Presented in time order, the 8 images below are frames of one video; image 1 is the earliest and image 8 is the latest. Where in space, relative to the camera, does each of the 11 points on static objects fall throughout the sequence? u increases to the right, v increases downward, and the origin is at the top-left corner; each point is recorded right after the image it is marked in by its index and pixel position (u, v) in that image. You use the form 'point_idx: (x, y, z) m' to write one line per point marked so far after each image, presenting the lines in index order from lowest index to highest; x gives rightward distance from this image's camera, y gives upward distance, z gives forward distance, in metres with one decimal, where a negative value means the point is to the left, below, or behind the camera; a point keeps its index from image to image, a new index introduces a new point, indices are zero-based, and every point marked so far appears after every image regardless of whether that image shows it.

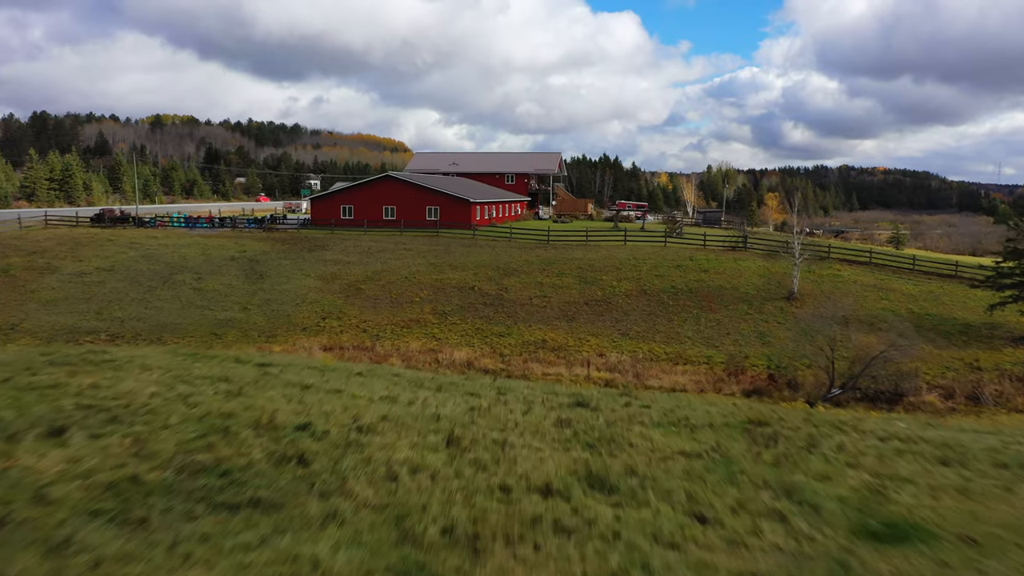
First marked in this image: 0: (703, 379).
0: (+3.4, -1.6, +19.6) m
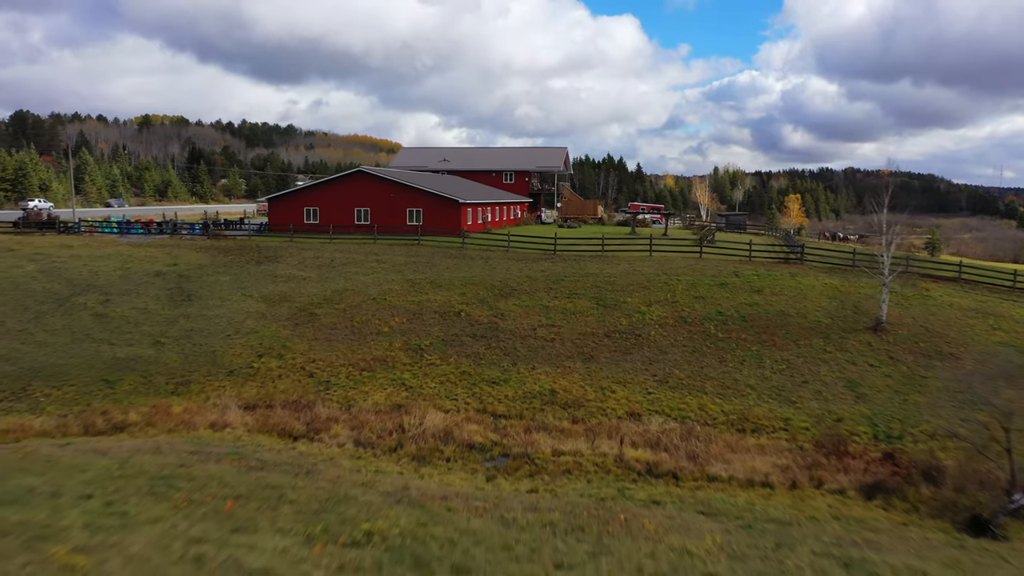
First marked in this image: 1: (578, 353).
0: (+3.3, -2.1, +13.3) m
1: (+1.1, -1.1, +18.8) m
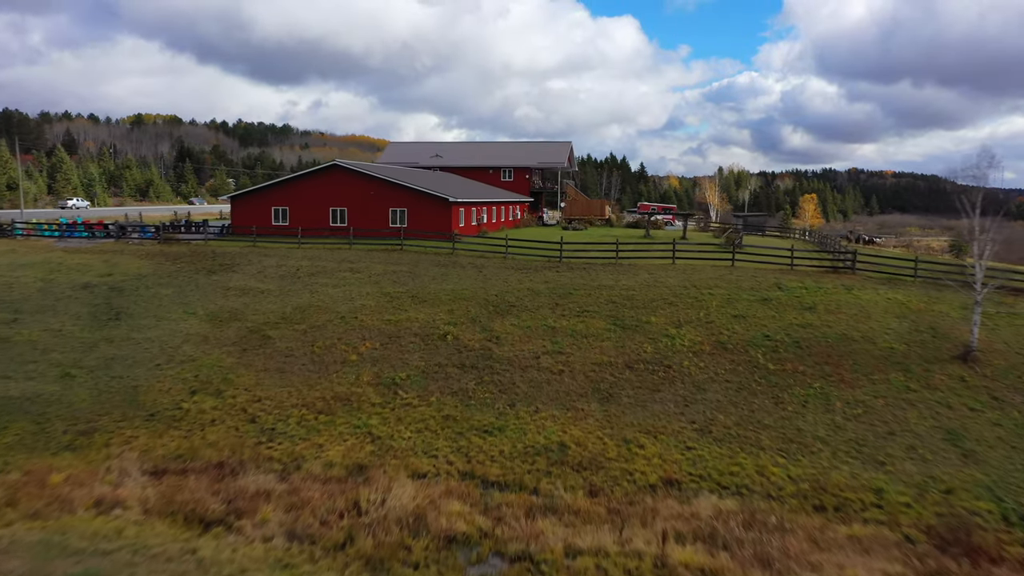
0: (+3.3, -2.3, +9.3) m
1: (+1.1, -1.4, +14.9) m
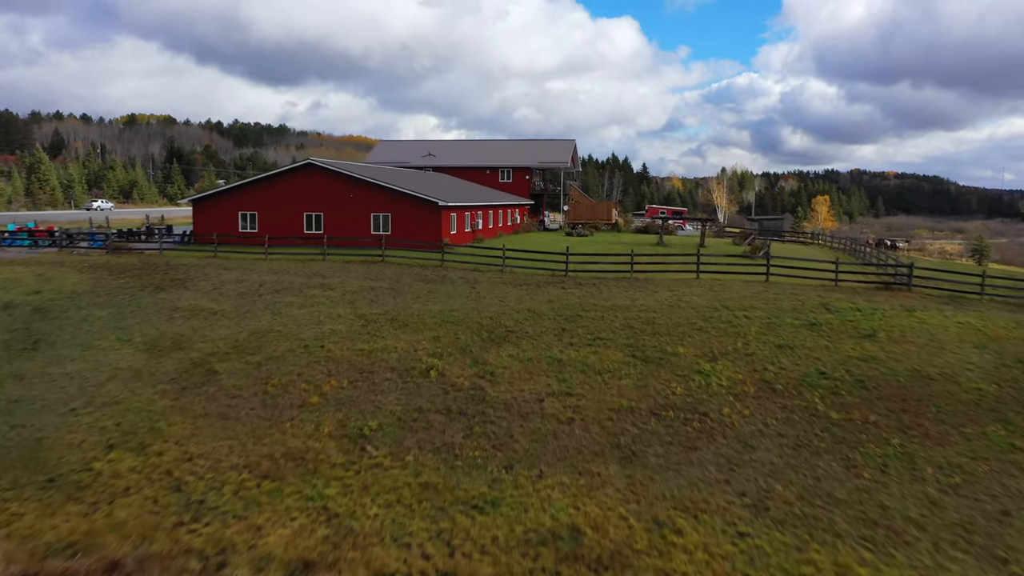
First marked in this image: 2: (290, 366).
0: (+3.3, -2.6, +6.2) m
1: (+1.1, -1.7, +11.7) m
2: (-3.0, -1.0, +14.9) m
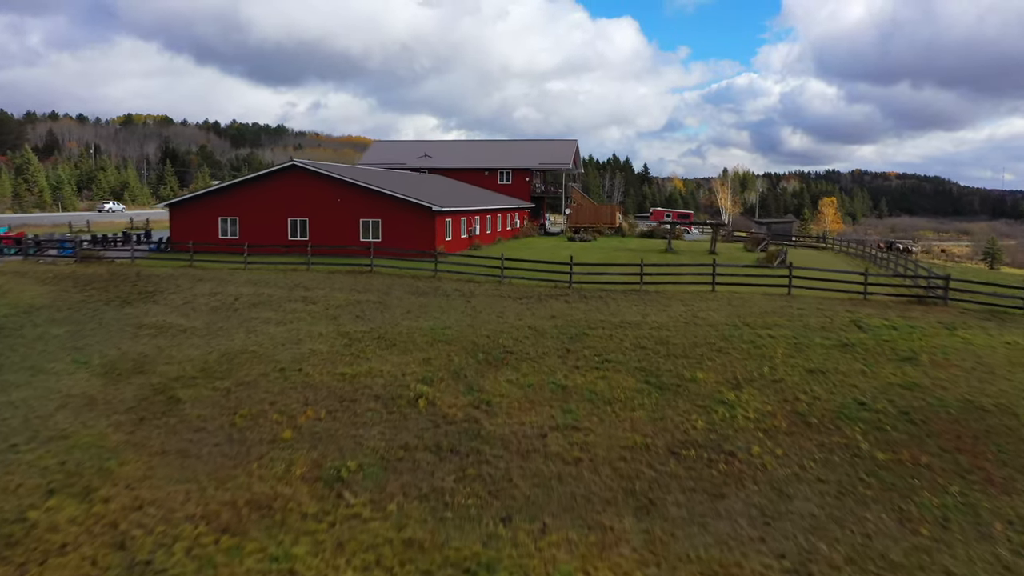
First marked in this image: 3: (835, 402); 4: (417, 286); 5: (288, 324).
0: (+3.2, -2.9, +4.6) m
1: (+1.0, -1.9, +10.2) m
2: (-3.0, -1.3, +13.3) m
3: (+3.5, -1.2, +12.2) m
4: (-1.5, 0.0, +18.2) m
5: (-3.2, -0.5, +16.1) m
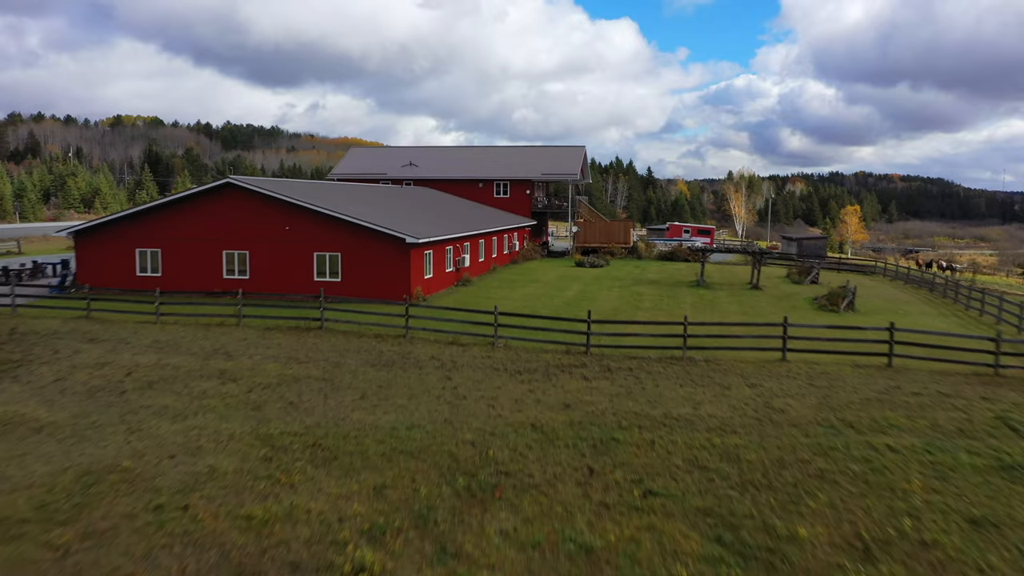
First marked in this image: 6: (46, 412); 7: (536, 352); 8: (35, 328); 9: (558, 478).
0: (+3.2, -3.6, -0.2) m
1: (+1.0, -2.7, +5.4) m
2: (-3.0, -2.0, +8.5) m
3: (+3.5, -2.0, +7.4) m
4: (-1.6, -0.8, +13.4) m
5: (-3.3, -1.3, +11.3) m
6: (-4.8, -1.3, +11.5) m
7: (+0.3, -0.7, +13.4) m
8: (-6.3, -0.5, +14.7) m
9: (+0.4, -1.6, +9.6) m
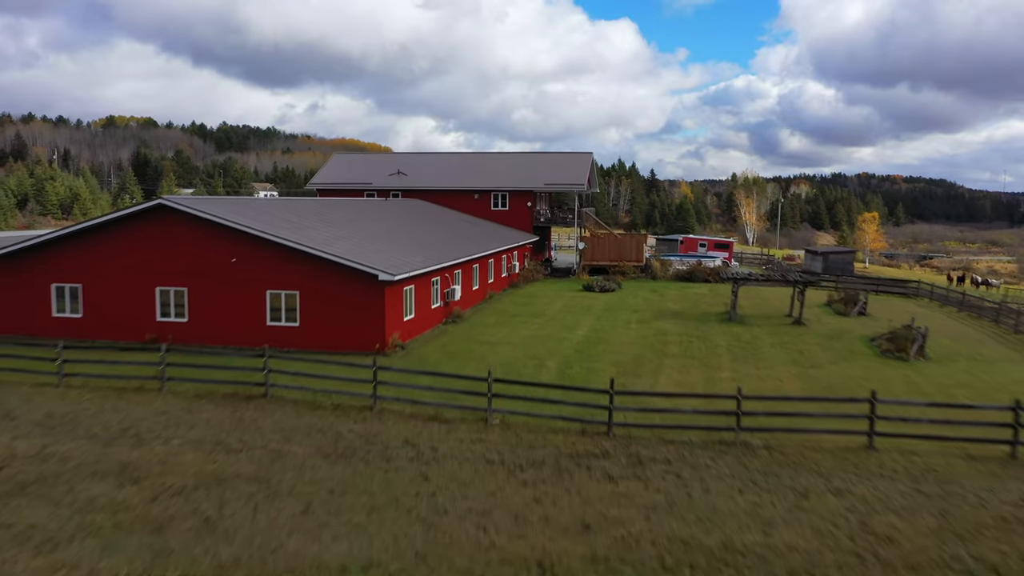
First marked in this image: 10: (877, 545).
0: (+3.2, -4.2, -3.4) m
1: (+1.0, -3.3, +2.2) m
2: (-3.0, -2.6, +5.3) m
3: (+3.5, -2.6, +4.2) m
4: (-1.6, -1.3, +10.2) m
5: (-3.3, -1.9, +8.1) m
6: (-4.8, -1.8, +8.4) m
7: (+0.3, -1.3, +10.3) m
8: (-6.3, -1.1, +11.5) m
9: (+0.4, -2.2, +6.5) m
10: (+2.6, -1.8, +7.9) m
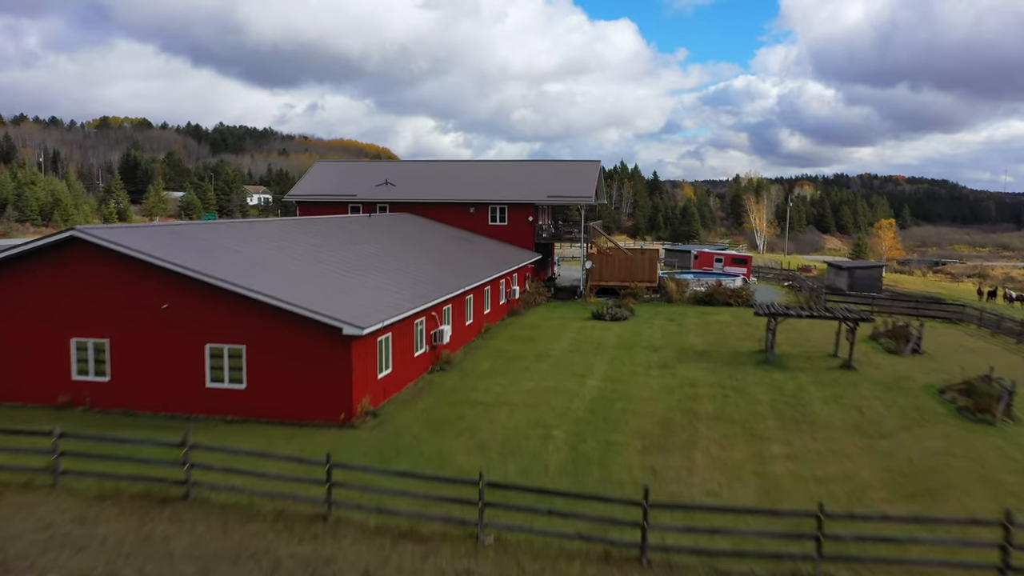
0: (+3.2, -4.7, -6.0) m
1: (+1.0, -3.8, -0.5) m
2: (-3.0, -3.1, +2.7) m
3: (+3.5, -3.1, +1.6) m
4: (-1.6, -1.8, +7.5) m
5: (-3.3, -2.4, +5.5) m
6: (-4.8, -2.4, +5.7) m
7: (+0.3, -1.8, +7.6) m
8: (-6.3, -1.6, +8.9) m
9: (+0.4, -2.7, +3.8) m
10: (+2.5, -2.3, +5.2) m
